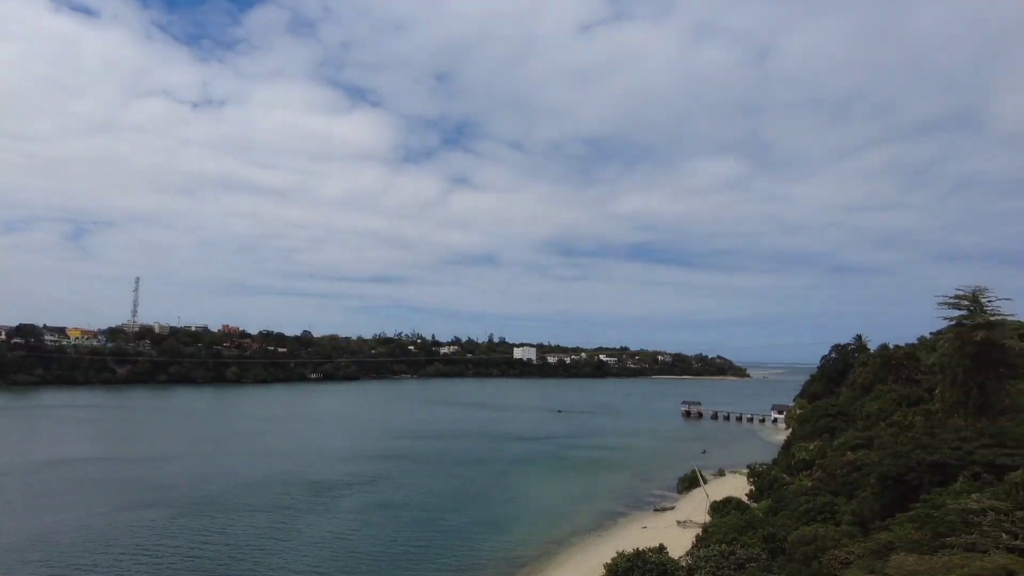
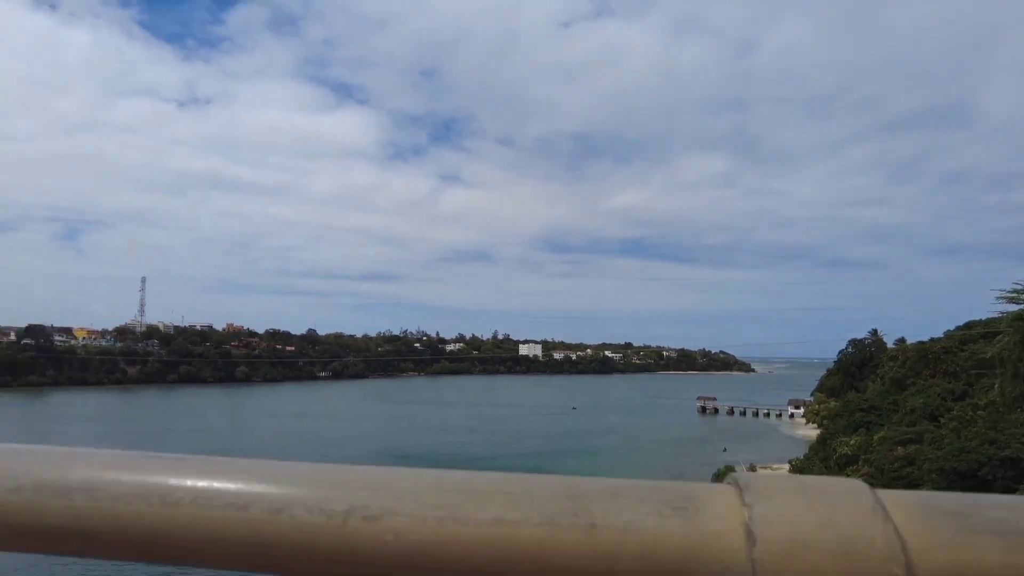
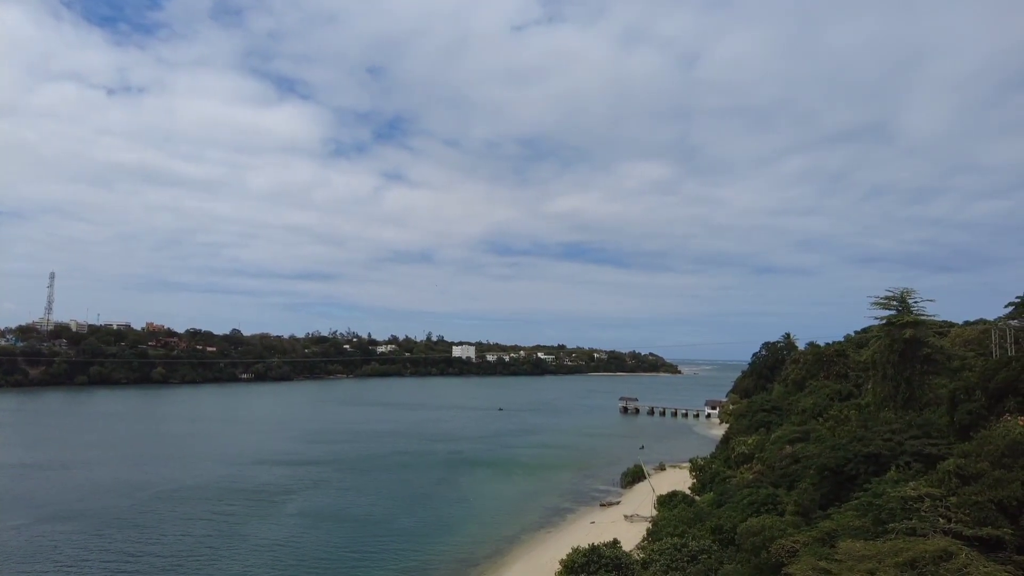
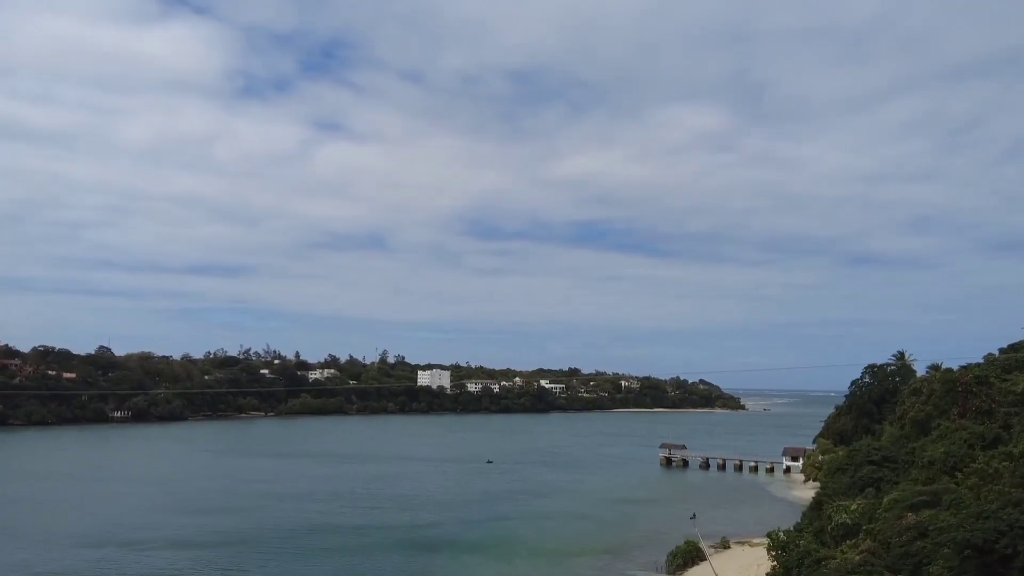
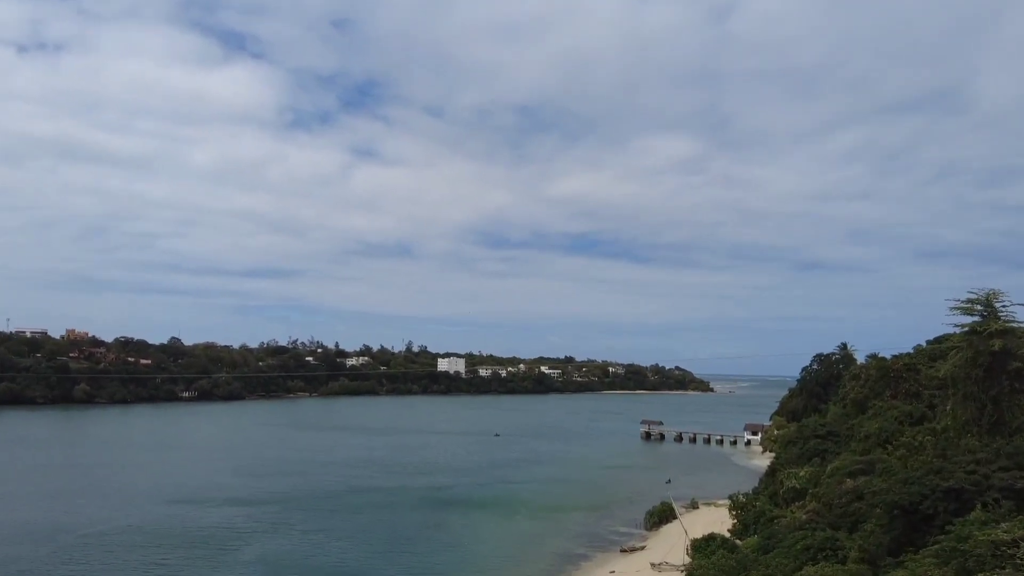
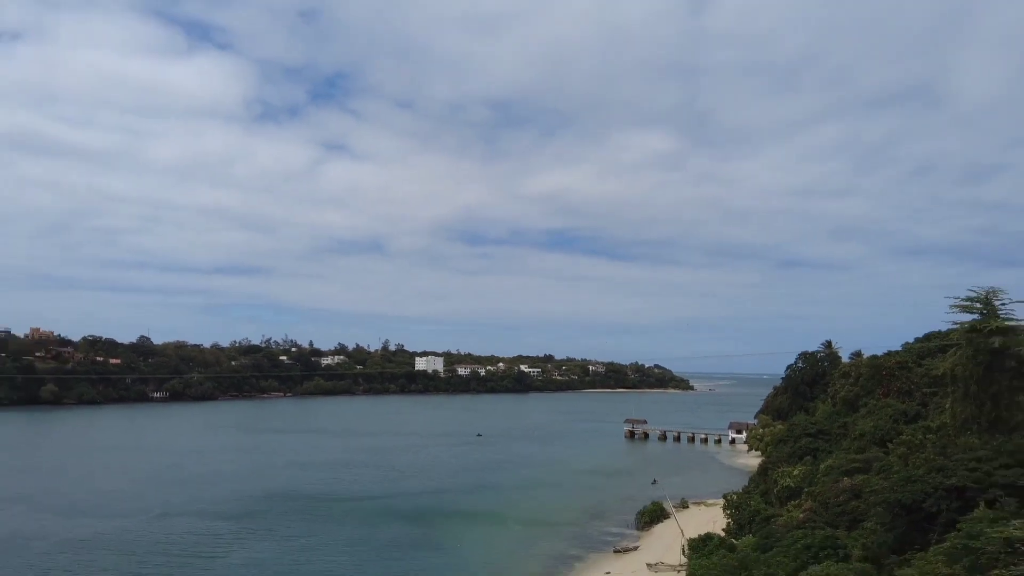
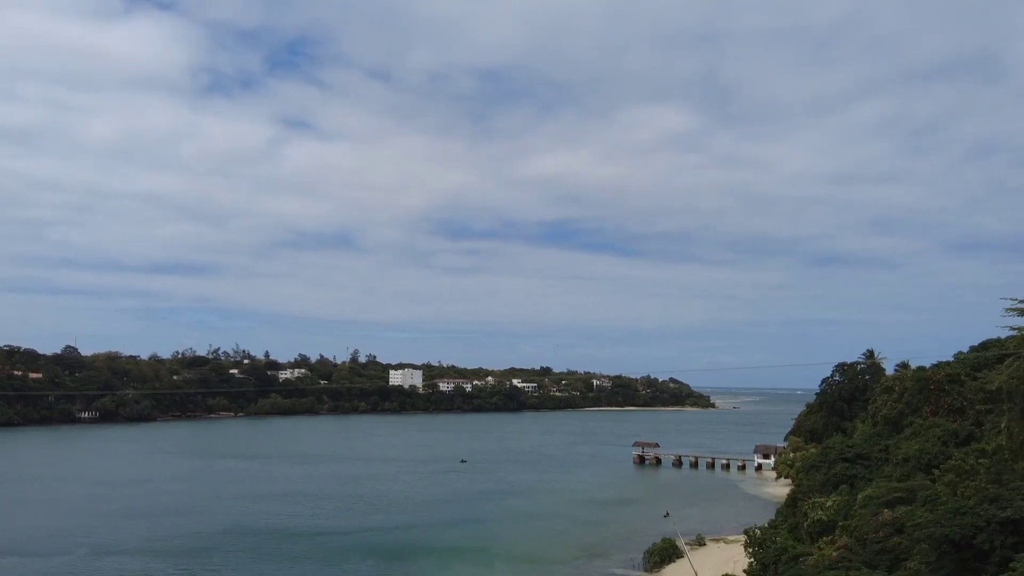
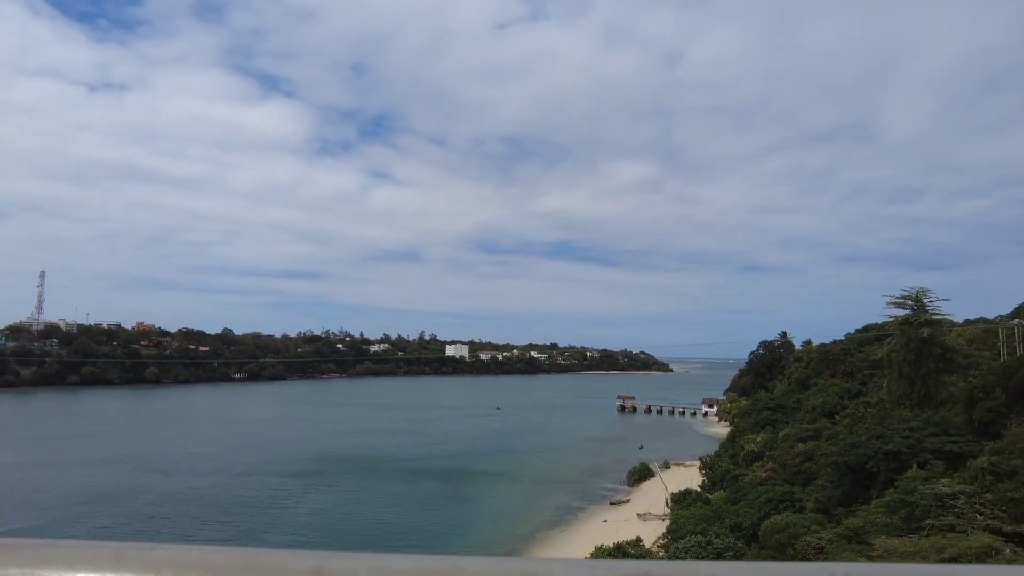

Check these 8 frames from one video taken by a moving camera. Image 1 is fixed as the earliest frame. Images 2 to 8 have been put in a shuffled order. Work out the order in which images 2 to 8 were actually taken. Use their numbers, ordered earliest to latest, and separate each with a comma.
3, 5, 4, 7, 6, 8, 2
